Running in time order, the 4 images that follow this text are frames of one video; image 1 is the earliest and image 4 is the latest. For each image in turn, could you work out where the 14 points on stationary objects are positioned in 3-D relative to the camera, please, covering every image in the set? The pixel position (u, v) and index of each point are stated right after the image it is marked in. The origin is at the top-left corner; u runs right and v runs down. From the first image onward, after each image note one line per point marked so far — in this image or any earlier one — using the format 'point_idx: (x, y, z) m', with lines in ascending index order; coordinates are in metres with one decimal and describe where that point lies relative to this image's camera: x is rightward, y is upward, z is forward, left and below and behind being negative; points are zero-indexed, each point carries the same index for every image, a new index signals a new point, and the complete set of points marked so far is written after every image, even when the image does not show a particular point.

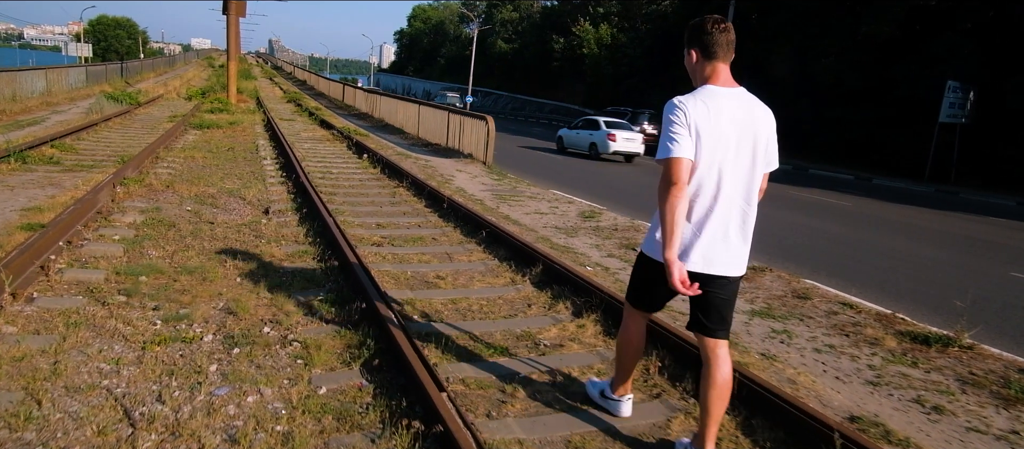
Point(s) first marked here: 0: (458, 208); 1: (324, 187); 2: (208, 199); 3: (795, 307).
0: (-0.7, +0.2, +8.4) m
1: (-2.8, +0.6, +10.1) m
2: (-3.9, +0.3, +8.5) m
3: (+2.6, -0.8, +6.1) m
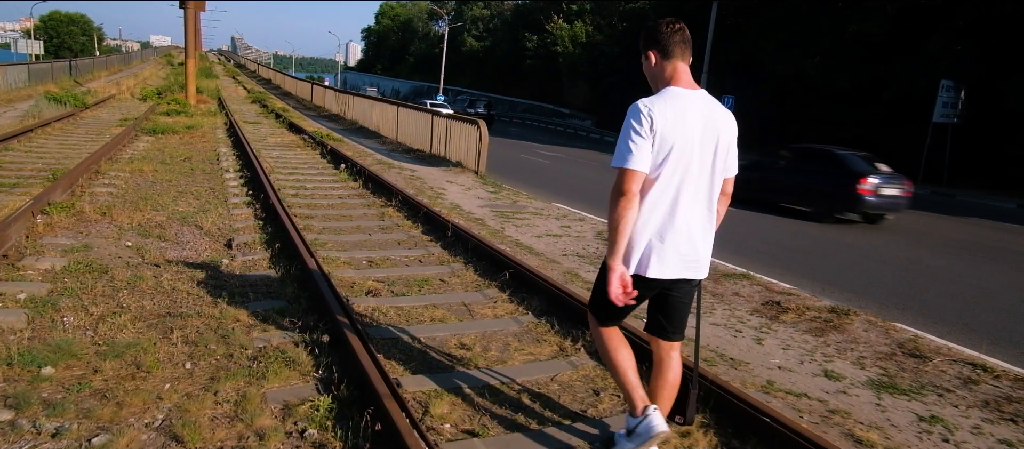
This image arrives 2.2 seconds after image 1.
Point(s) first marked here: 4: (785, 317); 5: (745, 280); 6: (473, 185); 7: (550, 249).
0: (-0.4, -0.1, +6.9) m
1: (-2.7, +0.2, +8.5) m
2: (-3.7, 0.0, +6.9) m
3: (+2.9, -1.1, +4.8) m
4: (+2.4, -0.8, +5.9) m
5: (+2.5, -0.6, +7.1) m
6: (-0.7, +0.7, +12.2) m
7: (+0.5, -0.3, +8.0) m
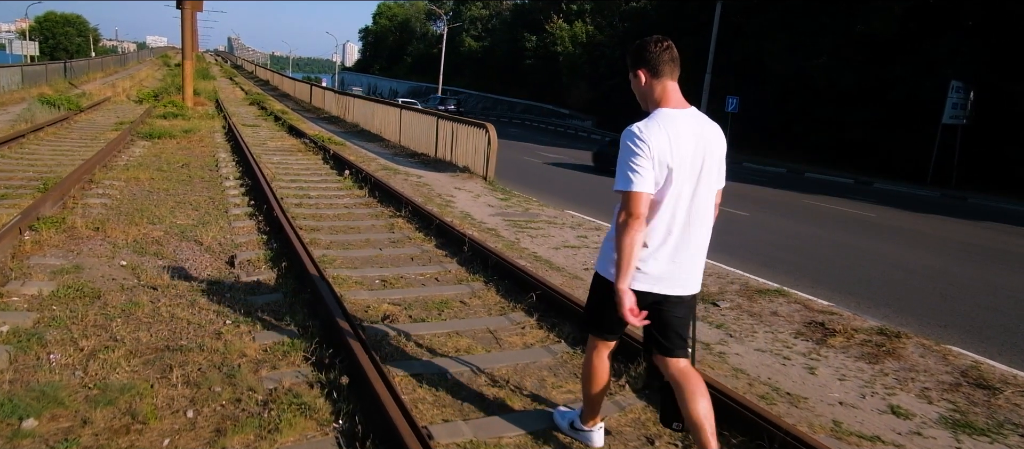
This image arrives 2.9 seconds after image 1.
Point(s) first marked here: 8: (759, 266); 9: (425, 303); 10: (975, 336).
0: (-0.2, -0.3, +6.4) m
1: (-2.5, +0.1, +8.1) m
2: (-3.5, -0.2, +6.4) m
3: (+3.1, -1.2, +4.4) m
4: (+2.6, -0.9, +5.5) m
5: (+2.7, -0.7, +6.7) m
6: (-0.5, +0.6, +11.8) m
7: (+0.7, -0.4, +7.6) m
8: (+3.5, -0.6, +9.4) m
9: (-0.7, -0.6, +5.5) m
10: (+4.5, -1.1, +6.5) m
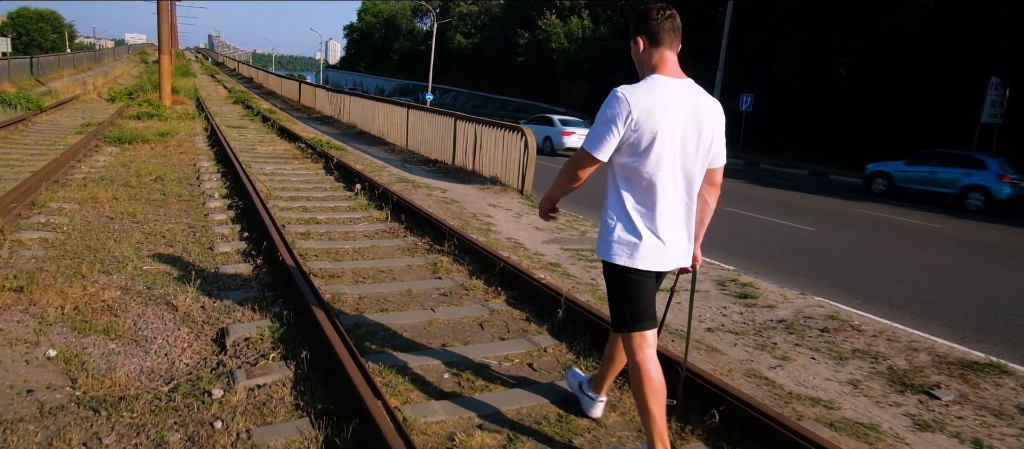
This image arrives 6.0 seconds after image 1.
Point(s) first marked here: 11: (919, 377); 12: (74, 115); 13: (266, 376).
0: (+0.6, -0.6, +4.4) m
1: (-1.7, -0.3, +6.0) m
2: (-2.7, -0.6, +4.3) m
3: (+4.0, -1.6, +2.4) m
4: (+3.4, -1.3, +3.5) m
5: (+3.5, -1.1, +4.7) m
6: (+0.1, +0.2, +9.8) m
7: (+1.4, -0.8, +5.6) m
8: (+4.2, -0.9, +7.5) m
9: (+0.1, -1.0, +3.4) m
10: (+5.3, -1.4, +4.6) m
11: (+2.8, -1.1, +4.7) m
12: (-12.1, +3.0, +18.6) m
13: (-1.3, -0.8, +3.6) m
